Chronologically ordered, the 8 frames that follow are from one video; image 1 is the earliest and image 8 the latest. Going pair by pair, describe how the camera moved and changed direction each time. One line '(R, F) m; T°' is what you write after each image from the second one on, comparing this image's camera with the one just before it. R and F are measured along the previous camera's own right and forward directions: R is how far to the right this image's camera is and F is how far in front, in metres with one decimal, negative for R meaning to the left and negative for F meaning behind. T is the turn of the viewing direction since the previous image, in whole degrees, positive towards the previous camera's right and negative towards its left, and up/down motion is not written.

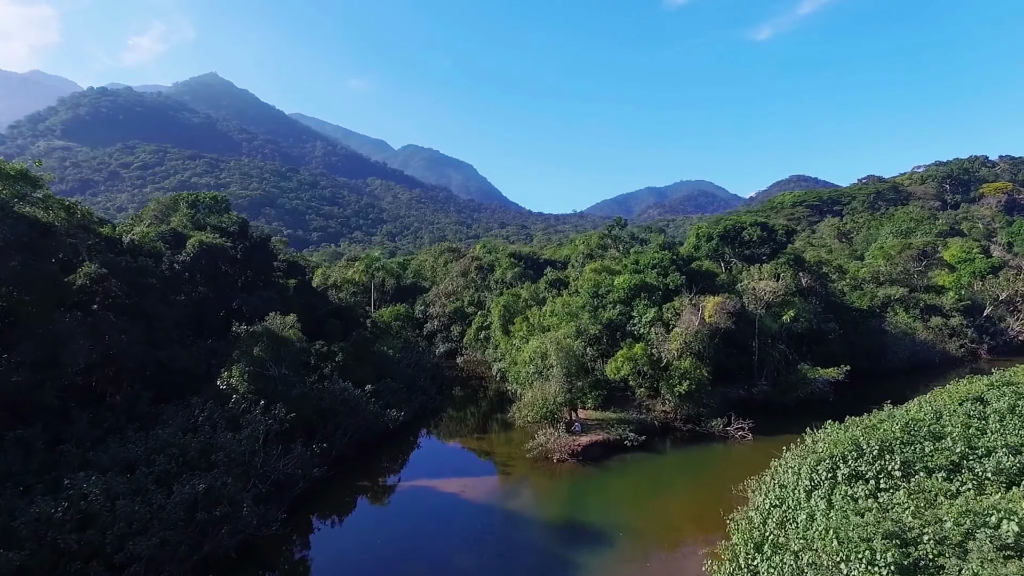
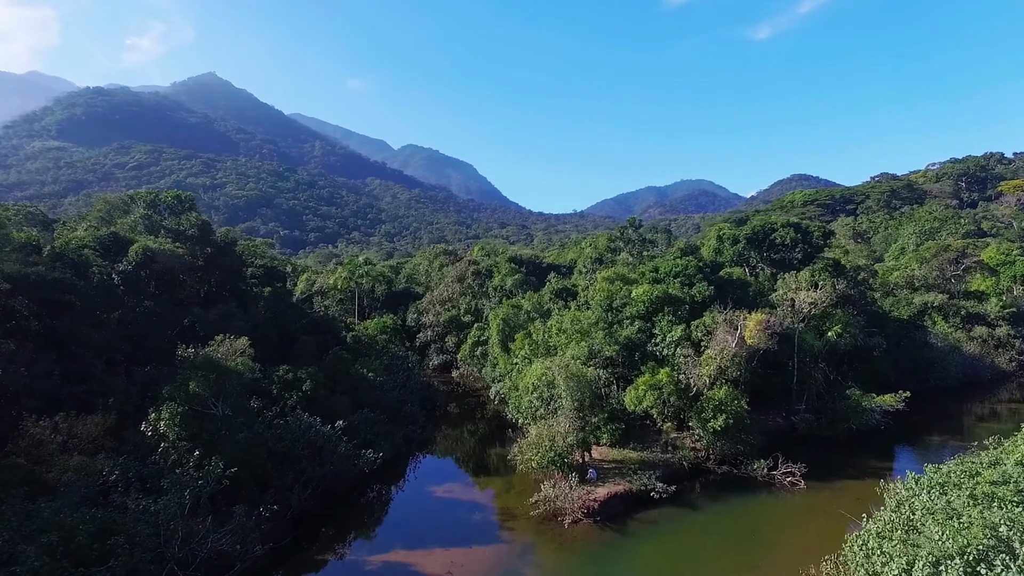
(0.0, +3.2) m; 0°
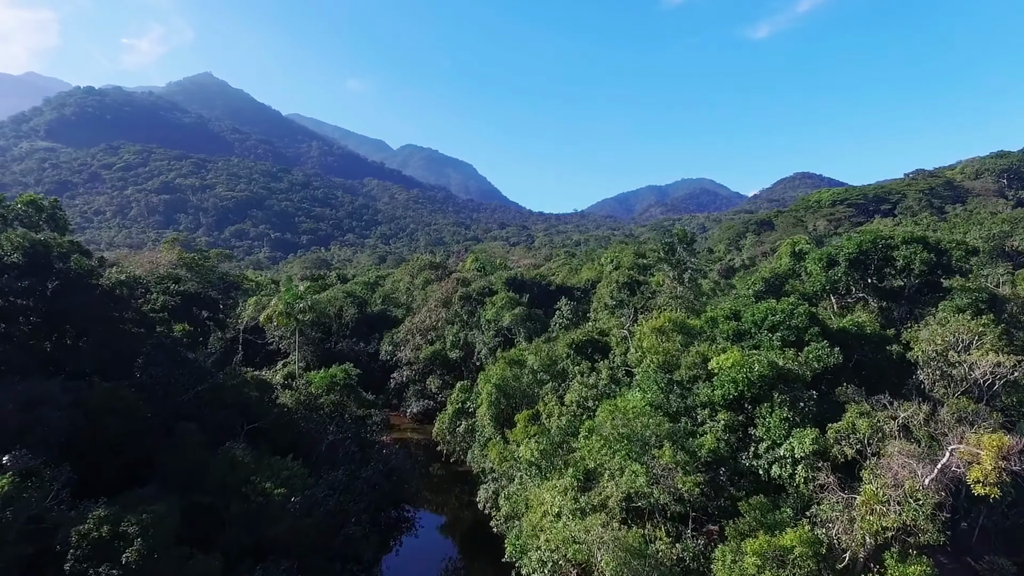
(+0.1, +7.7) m; 0°
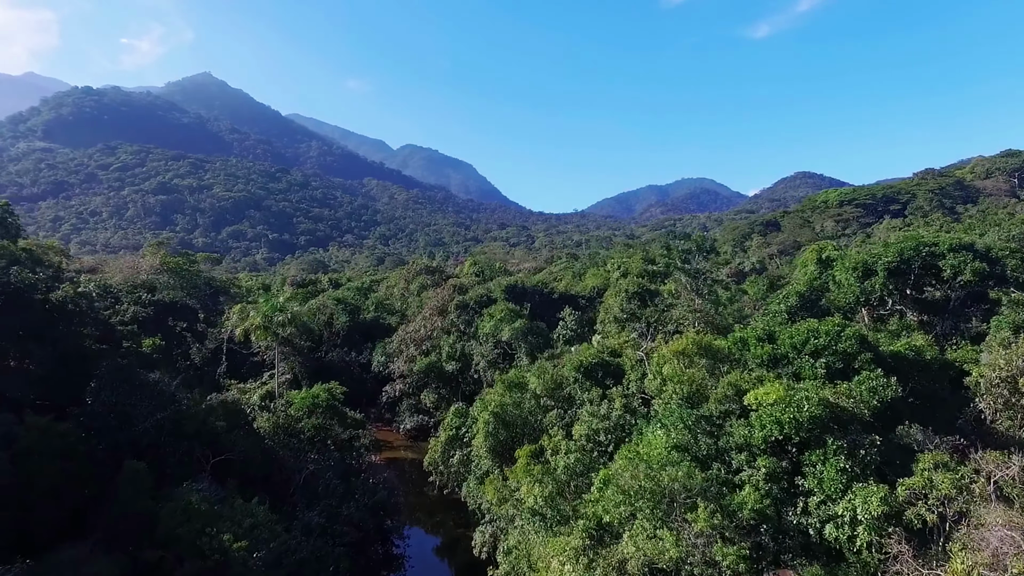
(0.0, +1.8) m; 0°
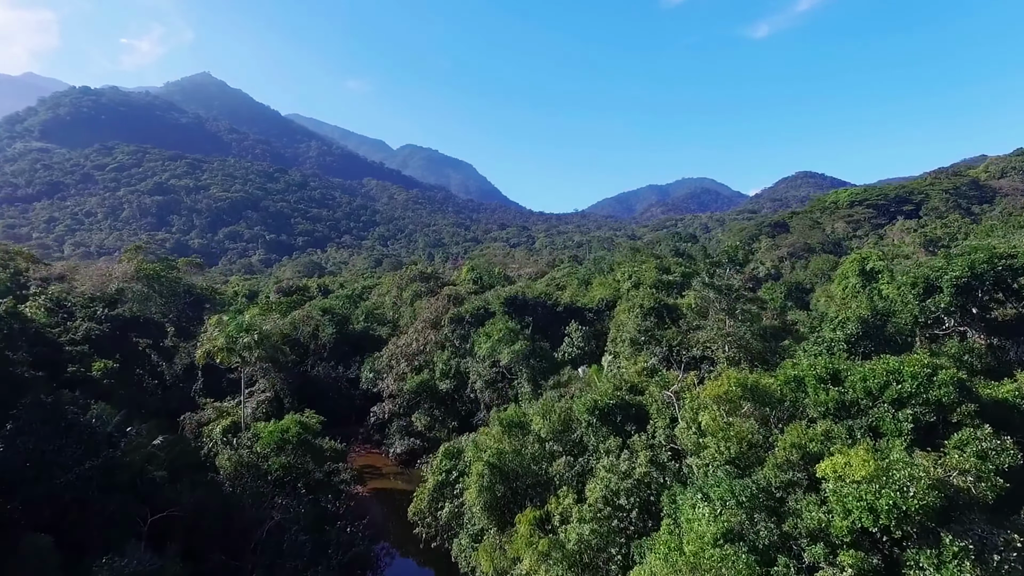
(0.0, +2.3) m; 0°
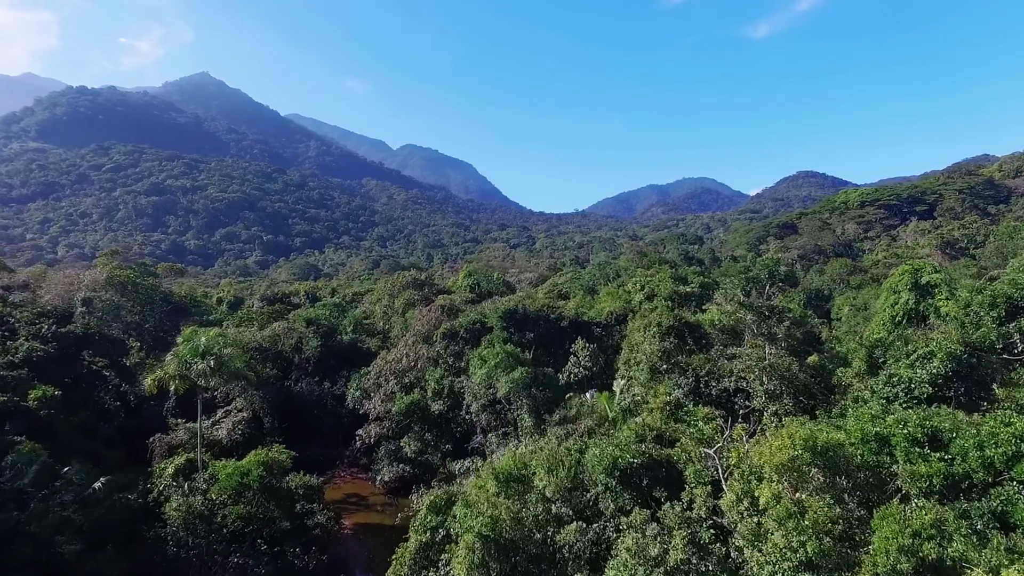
(0.0, +2.2) m; 0°
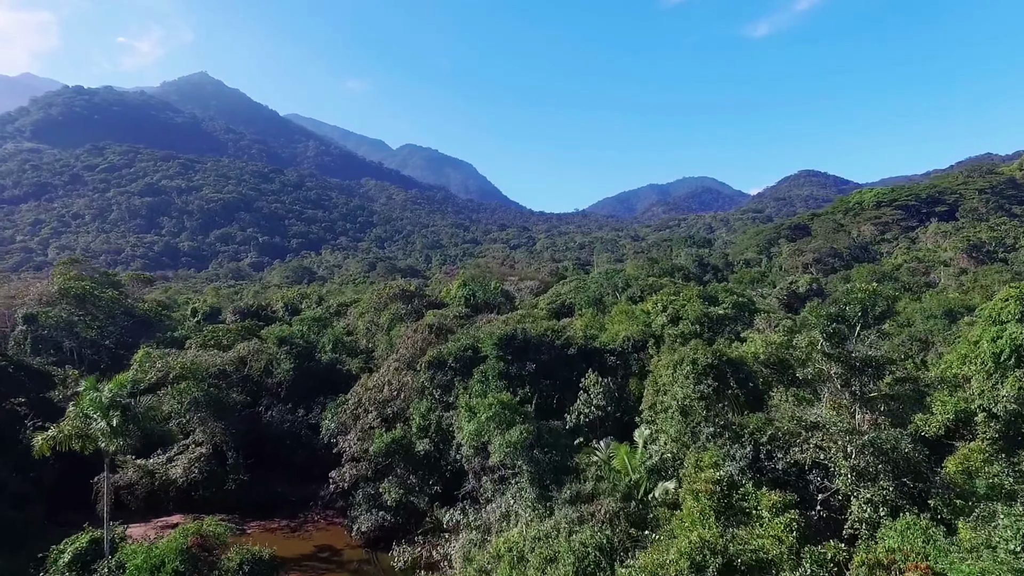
(+0.1, +3.2) m; 0°
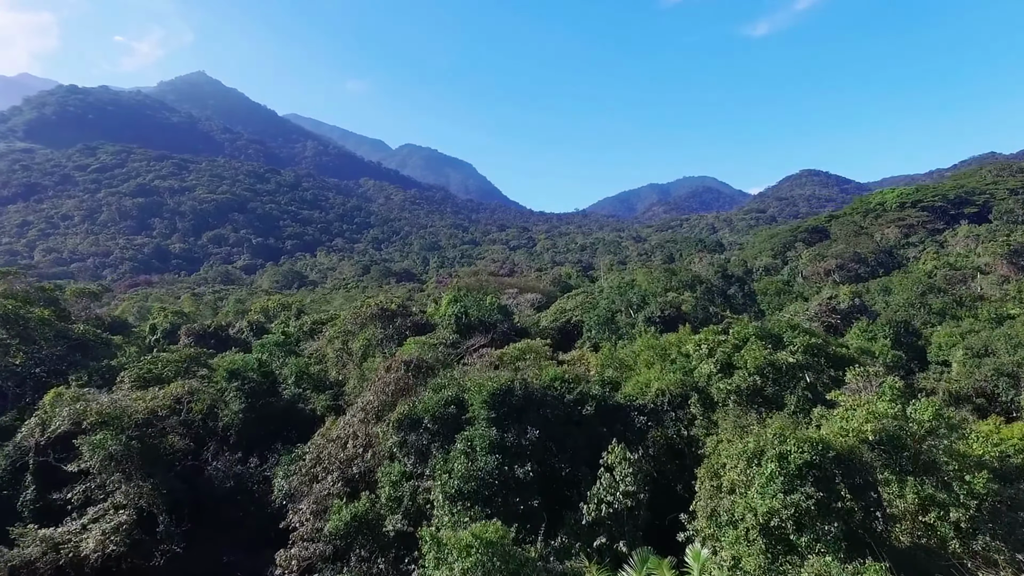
(+0.1, +4.2) m; 0°
